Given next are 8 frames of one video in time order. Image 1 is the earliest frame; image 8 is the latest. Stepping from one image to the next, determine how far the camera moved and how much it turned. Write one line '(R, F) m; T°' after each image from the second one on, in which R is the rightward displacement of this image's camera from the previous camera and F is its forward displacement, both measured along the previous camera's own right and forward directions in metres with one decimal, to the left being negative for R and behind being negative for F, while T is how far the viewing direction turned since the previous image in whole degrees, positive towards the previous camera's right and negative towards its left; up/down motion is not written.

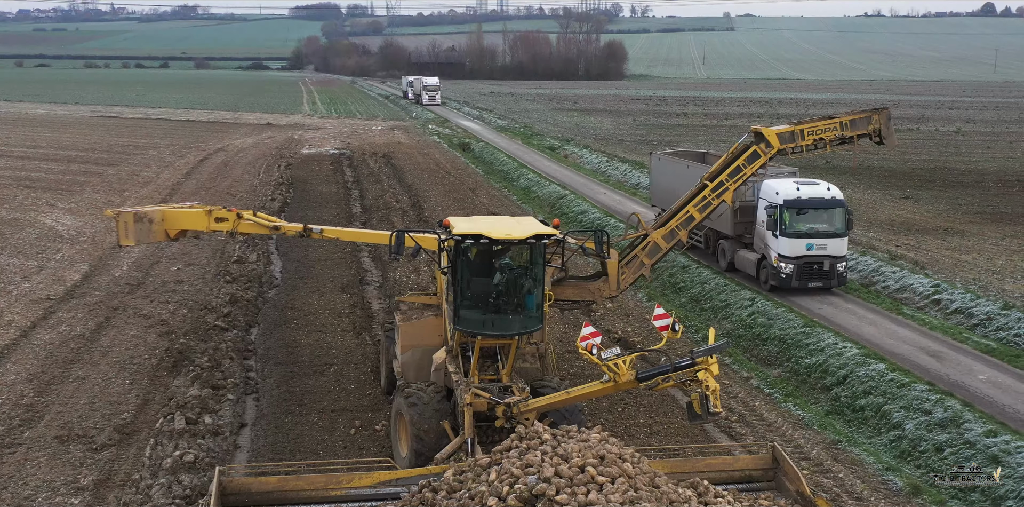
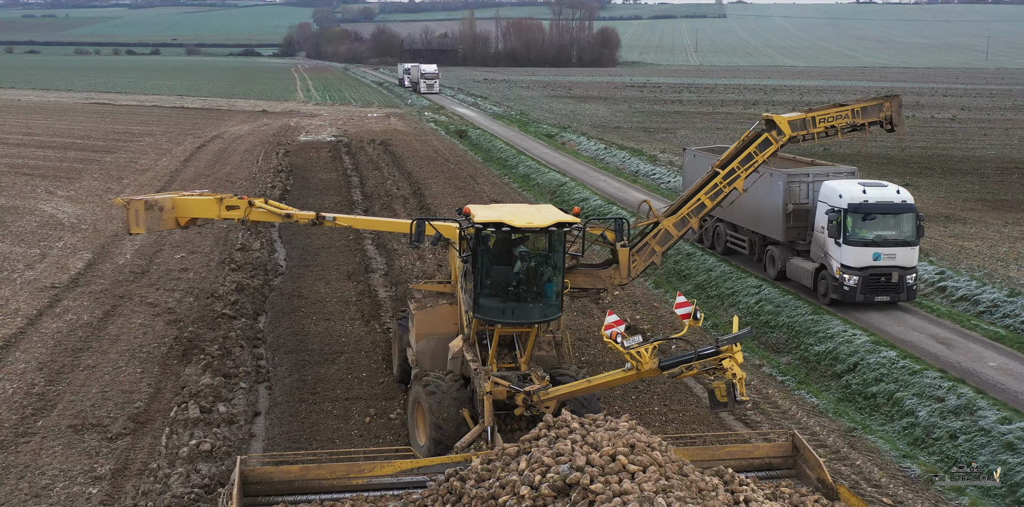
(-0.3, 0.0) m; 0°
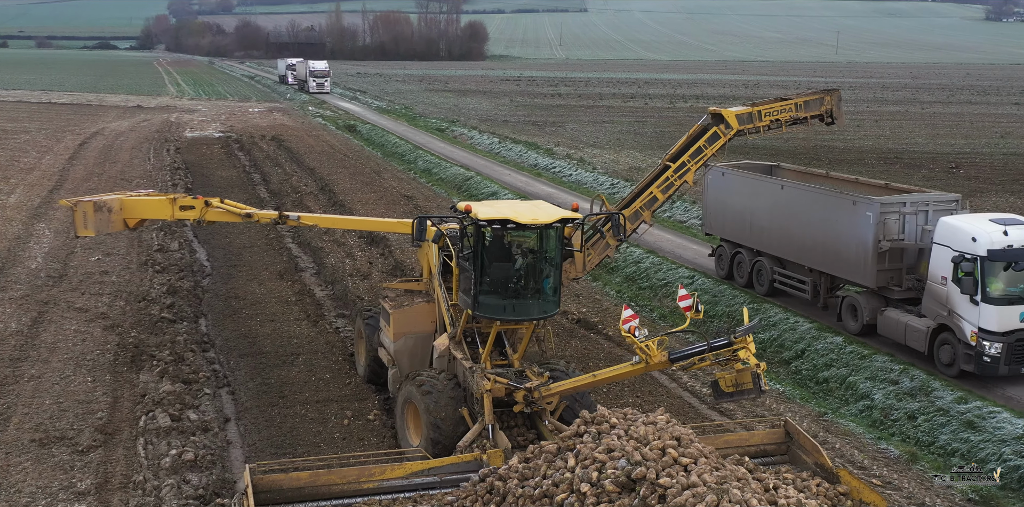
(-1.2, +0.1) m; +7°
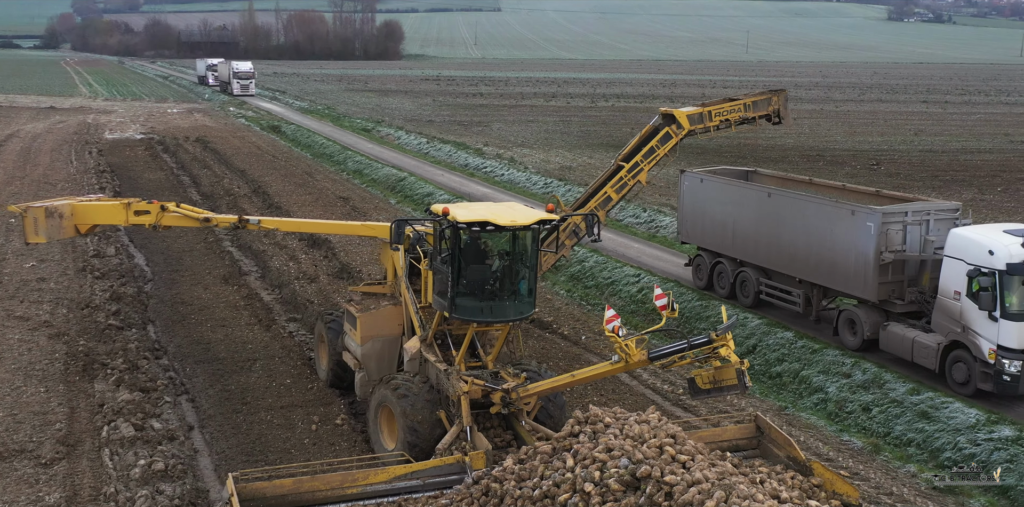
(-0.5, 0.0) m; +4°
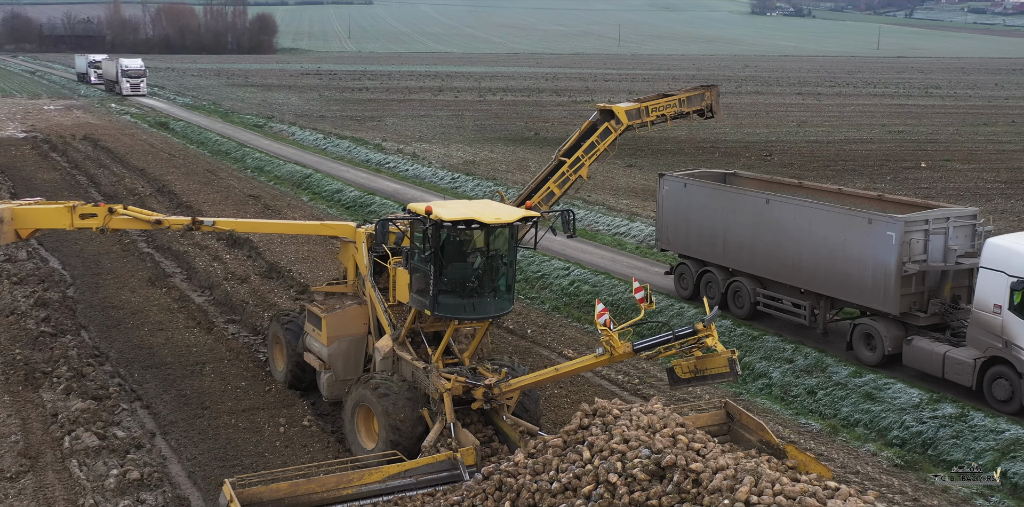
(-0.9, -0.1) m; +6°
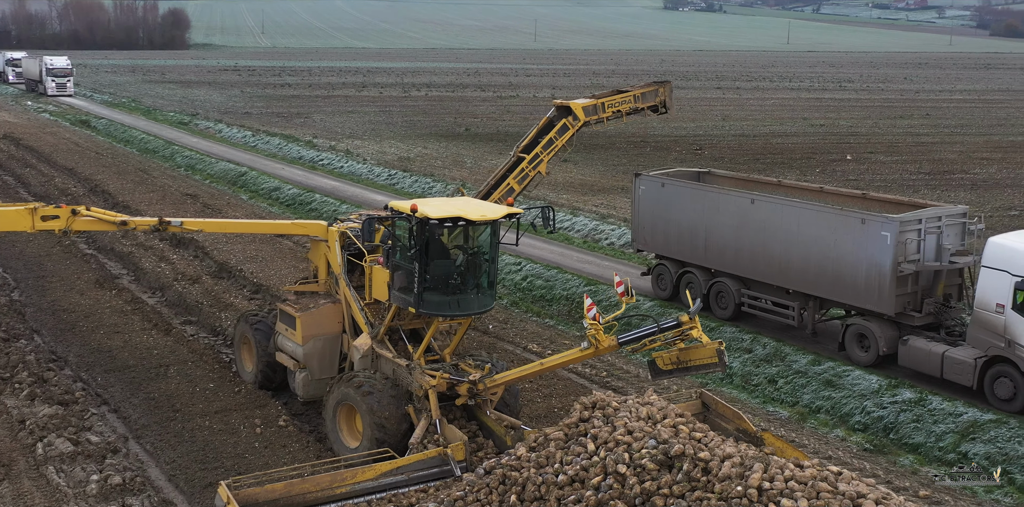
(-0.6, -0.1) m; +4°
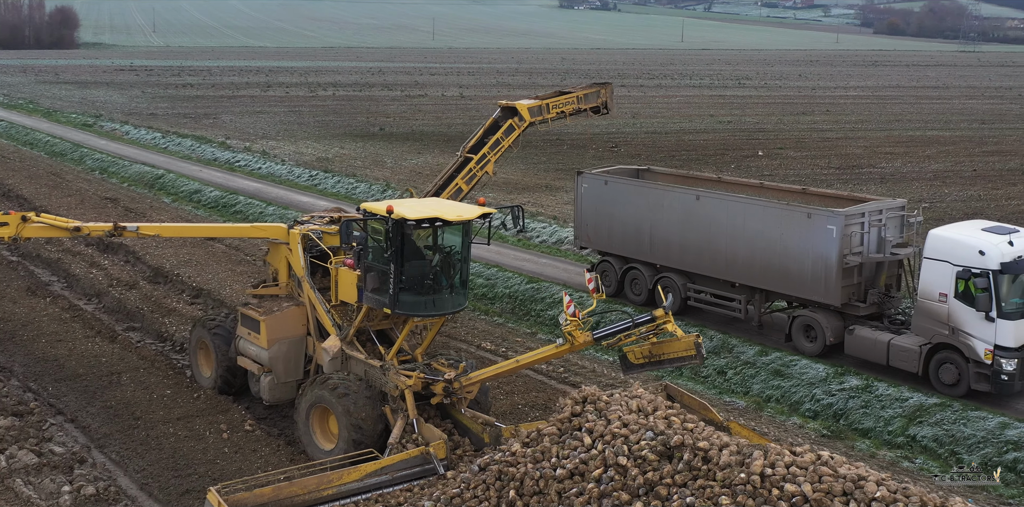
(-0.7, -0.1) m; +5°
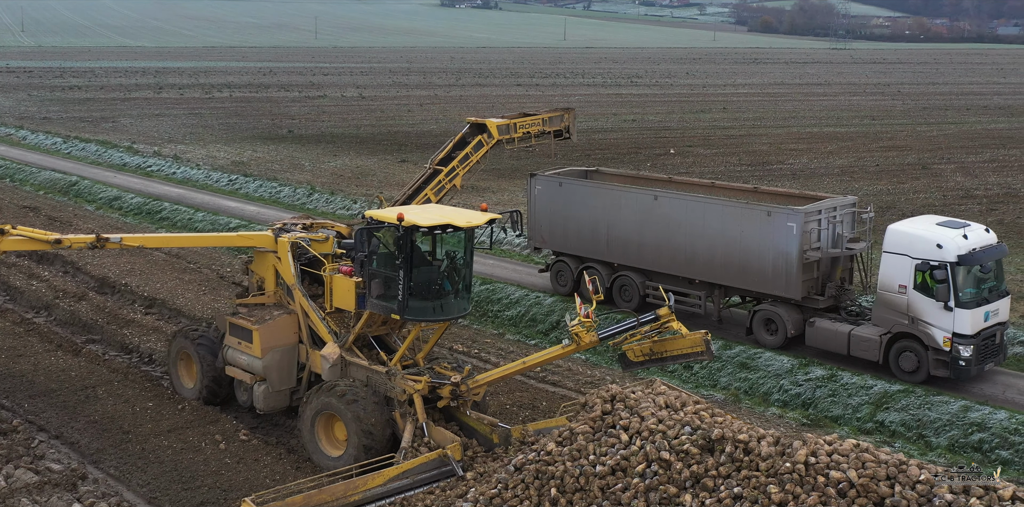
(-1.1, -0.2) m; +6°
